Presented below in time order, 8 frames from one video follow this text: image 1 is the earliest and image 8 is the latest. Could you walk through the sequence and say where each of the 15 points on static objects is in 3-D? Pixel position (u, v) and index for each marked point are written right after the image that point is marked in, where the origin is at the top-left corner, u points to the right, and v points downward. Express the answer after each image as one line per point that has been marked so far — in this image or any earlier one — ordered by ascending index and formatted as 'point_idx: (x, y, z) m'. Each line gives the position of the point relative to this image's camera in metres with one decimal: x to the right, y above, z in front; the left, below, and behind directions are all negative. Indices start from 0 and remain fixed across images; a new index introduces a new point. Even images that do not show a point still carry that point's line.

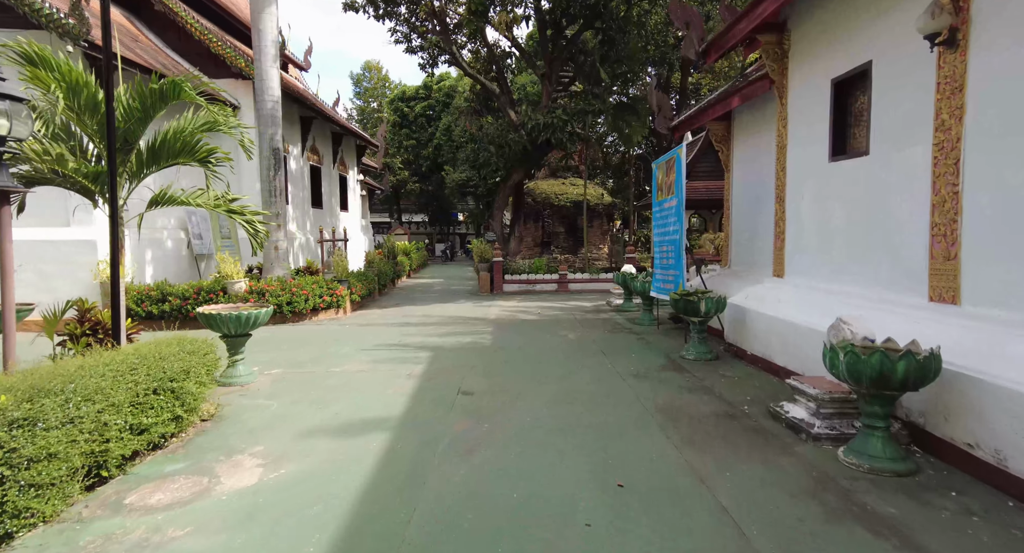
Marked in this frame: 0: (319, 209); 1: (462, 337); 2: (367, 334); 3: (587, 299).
0: (-5.9, +2.1, +17.7) m
1: (-0.7, -0.9, +8.2) m
2: (-2.2, -0.9, +8.8) m
3: (+1.7, -0.5, +13.1) m
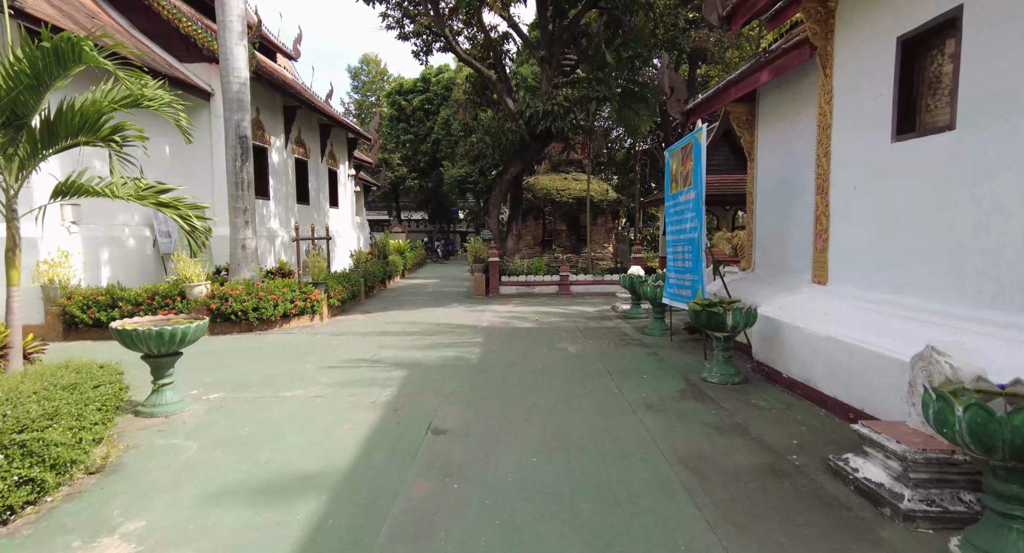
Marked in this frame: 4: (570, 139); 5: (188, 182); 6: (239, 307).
0: (-5.9, +2.0, +16.7) m
1: (-0.8, -1.0, +7.1) m
2: (-2.3, -0.9, +7.7) m
3: (+1.6, -0.6, +12.0) m
4: (+1.4, +3.4, +14.2) m
5: (-6.9, +2.0, +12.4) m
6: (-4.1, -0.5, +8.7) m
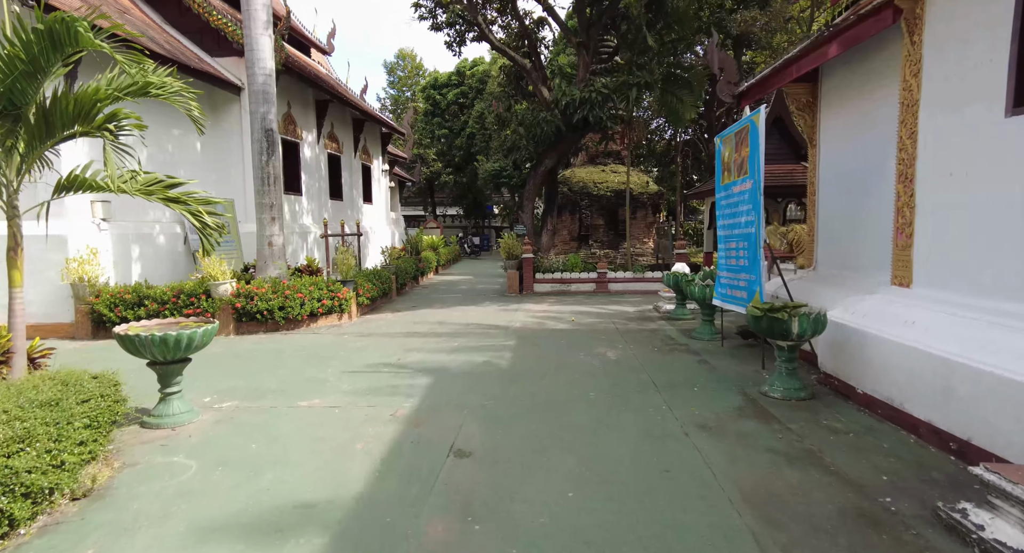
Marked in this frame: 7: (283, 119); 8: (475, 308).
0: (-4.9, +2.1, +16.5) m
1: (-0.4, -0.9, +6.7) m
2: (-1.8, -0.9, +7.3) m
3: (+2.3, -0.5, +11.3) m
4: (+2.2, +3.5, +13.6) m
5: (-6.2, +2.1, +12.3) m
6: (-3.6, -0.4, +8.5) m
7: (-5.3, +3.6, +13.5) m
8: (-0.7, -0.6, +10.8) m
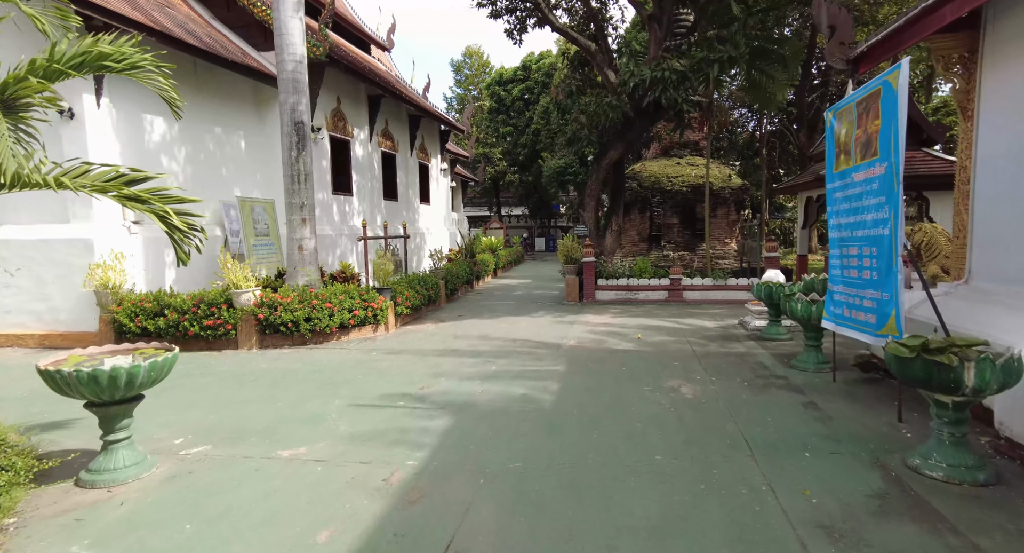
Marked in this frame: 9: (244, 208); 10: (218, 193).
0: (-3.2, +2.0, +15.7) m
1: (0.0, -1.1, +5.4) m
2: (-1.3, -1.0, +6.3) m
3: (+3.3, -0.7, +9.7) m
4: (+3.5, +3.3, +11.9) m
5: (-5.0, +2.0, +11.7) m
6: (-2.9, -0.5, +7.6) m
7: (-4.0, +3.5, +12.8) m
8: (+0.2, -0.7, +9.6) m
9: (-4.8, +1.2, +10.4) m
10: (-5.2, +1.5, +10.3) m
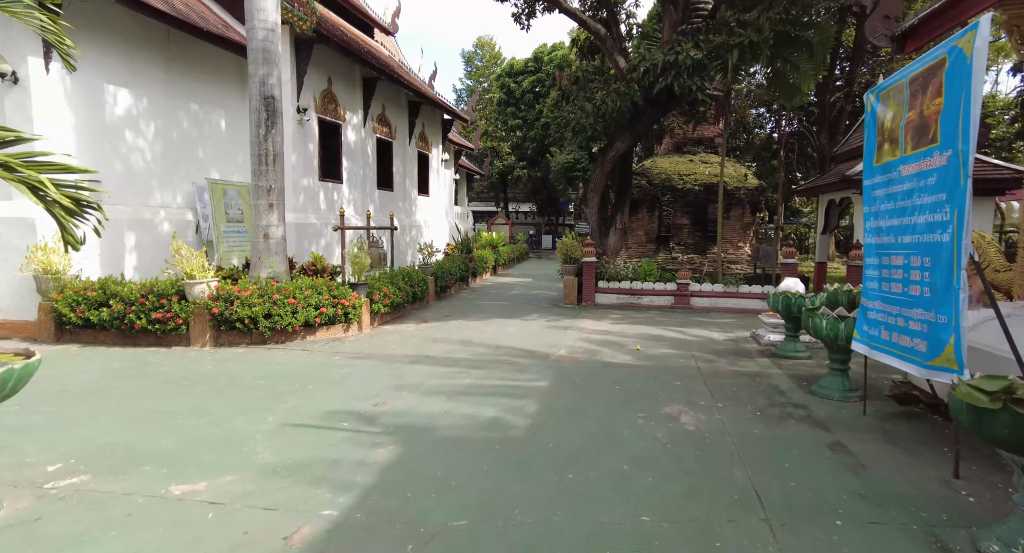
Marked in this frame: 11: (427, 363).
0: (-3.2, +2.2, +14.9) m
1: (-0.2, -1.1, +4.6) m
2: (-1.5, -1.0, +5.4) m
3: (+3.1, -0.8, +8.8) m
4: (+3.5, +3.2, +11.0) m
5: (-5.0, +2.2, +10.9) m
6: (-3.1, -0.4, +6.8) m
7: (-3.9, +3.7, +12.0) m
8: (+0.1, -0.7, +8.7) m
9: (-4.9, +1.4, +9.6) m
10: (-5.2, +1.7, +9.5) m
11: (-0.9, -0.9, +6.2) m
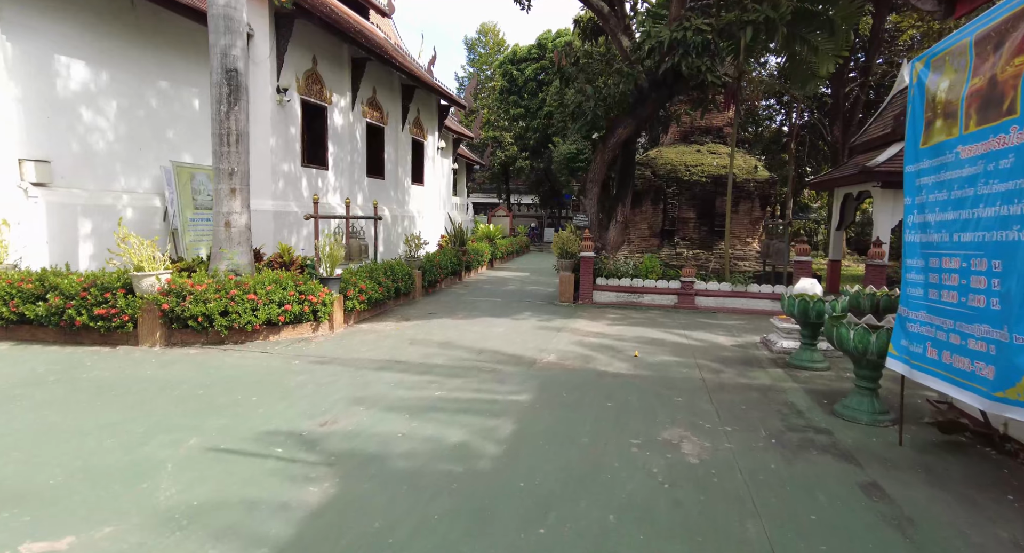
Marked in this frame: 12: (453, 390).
0: (-3.3, +2.4, +14.2) m
1: (-0.4, -1.1, +3.9) m
2: (-1.7, -1.0, +4.7) m
3: (+2.9, -0.7, +8.1) m
4: (+3.4, +3.3, +10.2) m
5: (-5.1, +2.3, +10.2) m
6: (-3.3, -0.3, +6.1) m
7: (-4.0, +3.9, +11.3) m
8: (-0.1, -0.7, +8.0) m
9: (-5.1, +1.6, +8.9) m
10: (-5.4, +1.9, +8.8) m
11: (-1.1, -0.9, +5.5) m
12: (-0.5, -1.0, +4.9) m
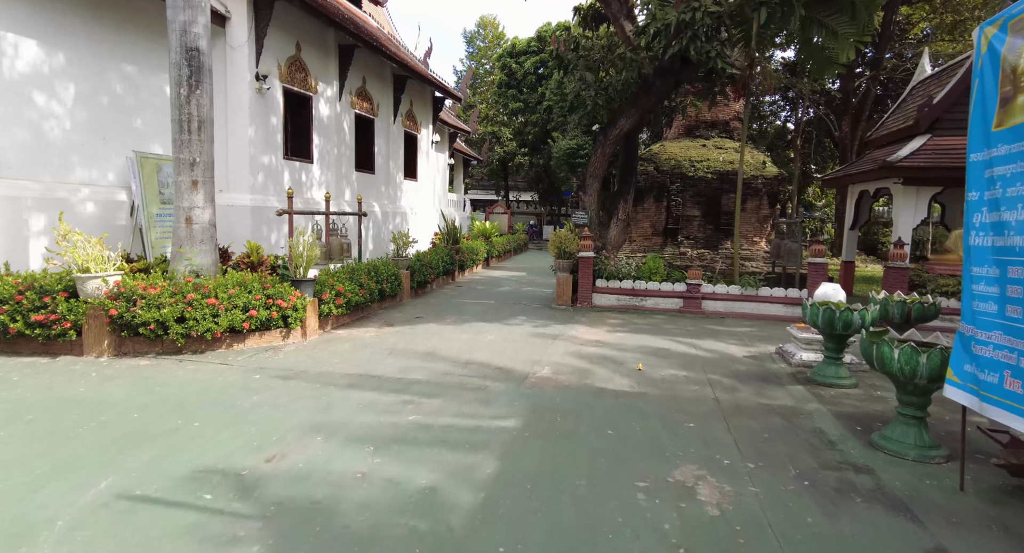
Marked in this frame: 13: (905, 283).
0: (-3.4, +2.4, +13.5) m
1: (-0.5, -1.1, +3.2) m
2: (-1.8, -1.0, +4.1) m
3: (+2.8, -0.8, +7.5) m
4: (+3.4, +3.2, +9.6) m
5: (-5.2, +2.3, +9.6) m
6: (-3.4, -0.4, +5.5) m
7: (-4.1, +3.9, +10.6) m
8: (-0.2, -0.7, +7.4) m
9: (-5.1, +1.5, +8.2) m
10: (-5.5, +1.9, +8.2) m
11: (-1.2, -0.9, +4.9) m
12: (-0.6, -1.0, +4.3) m
13: (+5.7, -0.1, +8.5) m
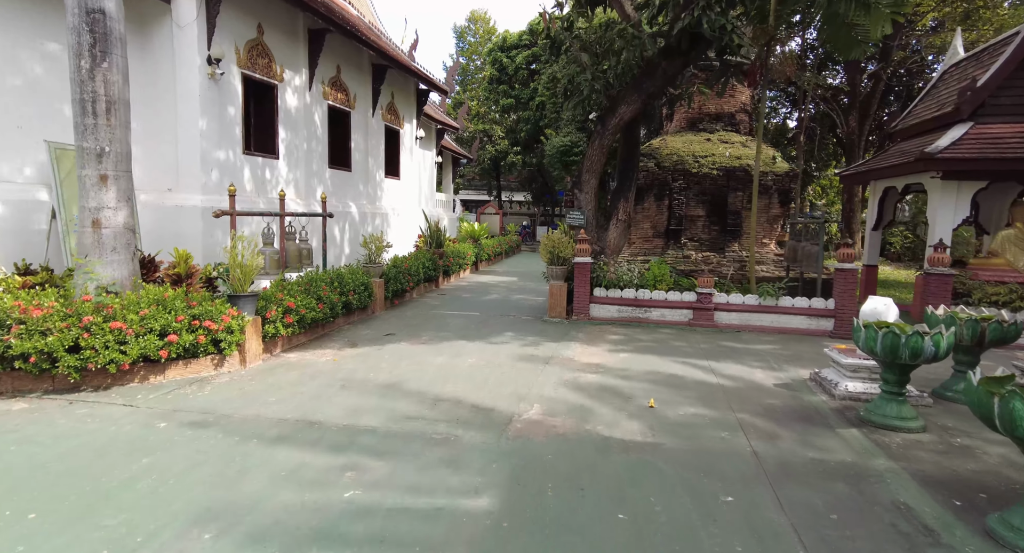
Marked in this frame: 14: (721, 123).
0: (-3.6, +2.3, +12.4) m
1: (-0.7, -1.2, +2.1) m
2: (-2.0, -1.1, +2.9) m
3: (+2.7, -0.9, +6.3) m
4: (+3.1, +3.1, +8.5) m
5: (-5.4, +2.2, +8.4) m
6: (-3.5, -0.5, +4.3) m
7: (-4.3, +3.7, +9.5) m
8: (-0.4, -0.8, +6.2) m
9: (-5.3, +1.4, +7.0) m
10: (-5.6, +1.7, +7.0) m
11: (-1.3, -1.0, +3.7) m
12: (-0.7, -1.1, +3.1) m
13: (+5.6, -0.2, +7.4) m
14: (+4.7, +3.5, +13.1) m
